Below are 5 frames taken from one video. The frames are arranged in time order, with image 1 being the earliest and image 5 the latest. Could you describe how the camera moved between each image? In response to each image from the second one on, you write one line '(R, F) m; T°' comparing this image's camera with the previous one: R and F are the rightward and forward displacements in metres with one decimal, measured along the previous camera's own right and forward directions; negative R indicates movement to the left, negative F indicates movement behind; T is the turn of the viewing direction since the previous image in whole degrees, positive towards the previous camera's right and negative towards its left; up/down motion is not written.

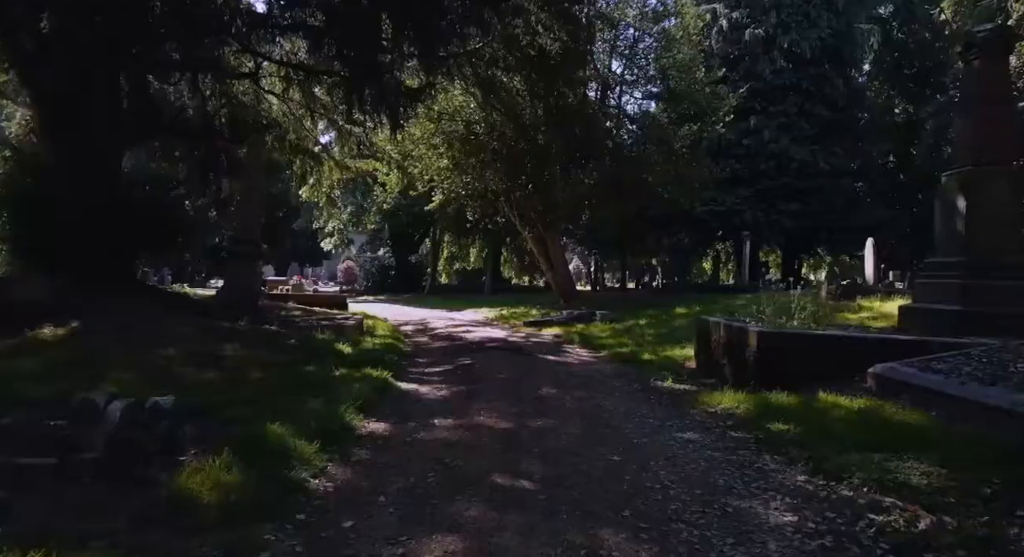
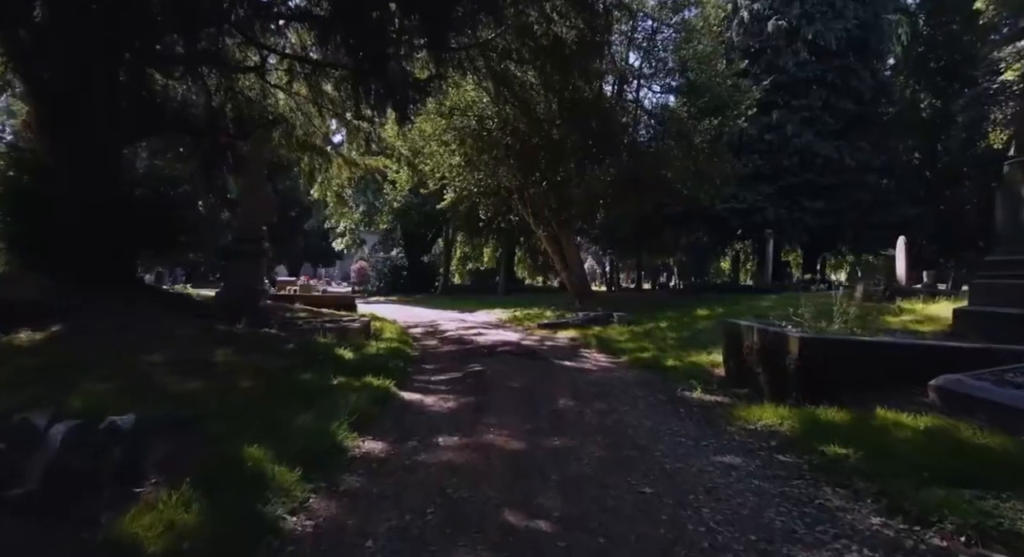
(0.0, +0.6) m; -1°
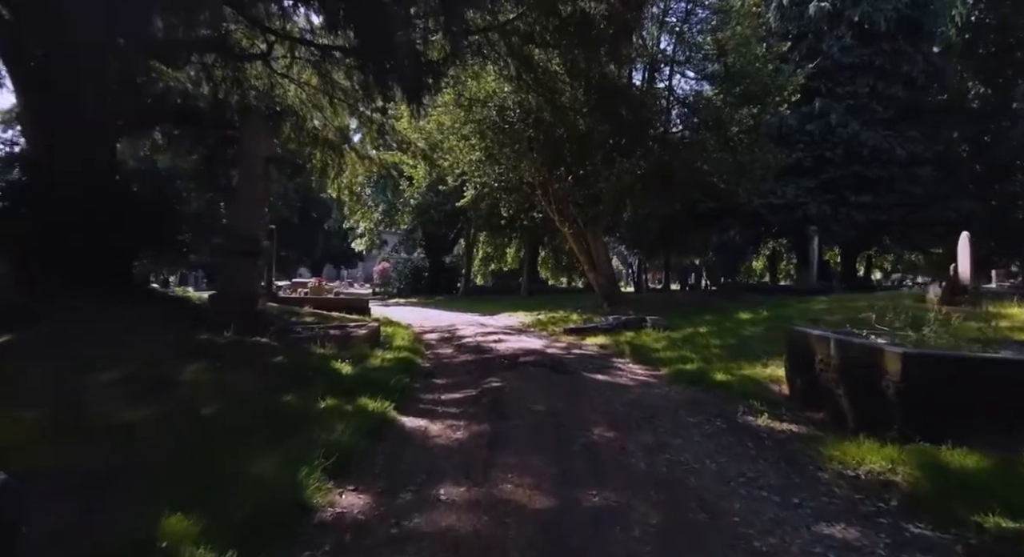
(0.0, +1.2) m; -2°
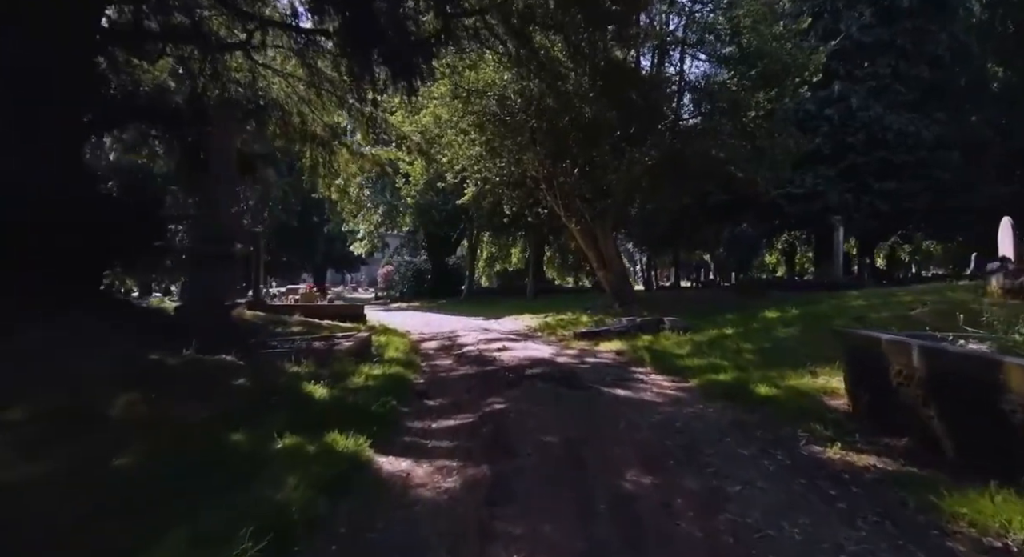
(0.0, +1.2) m; 0°
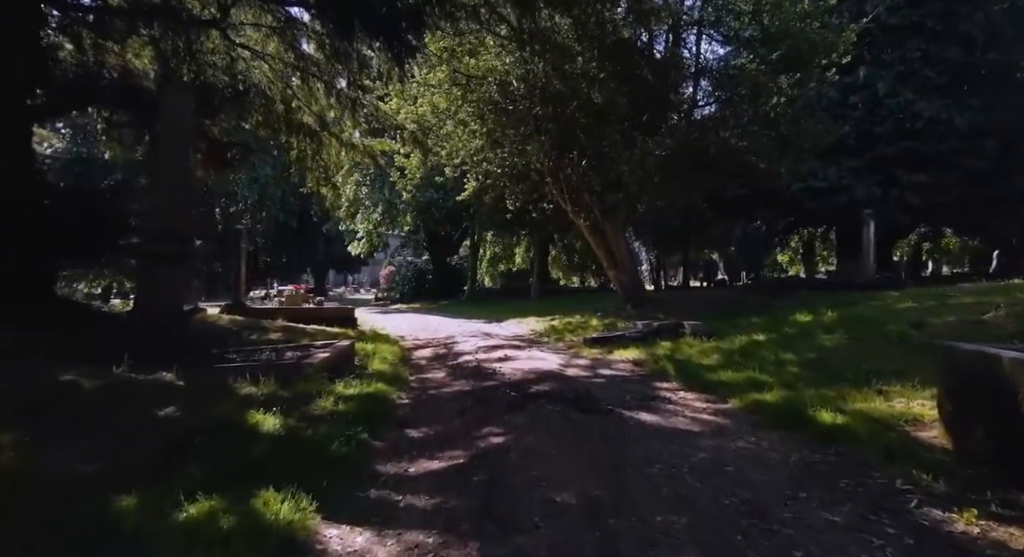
(0.0, +1.3) m; 0°
